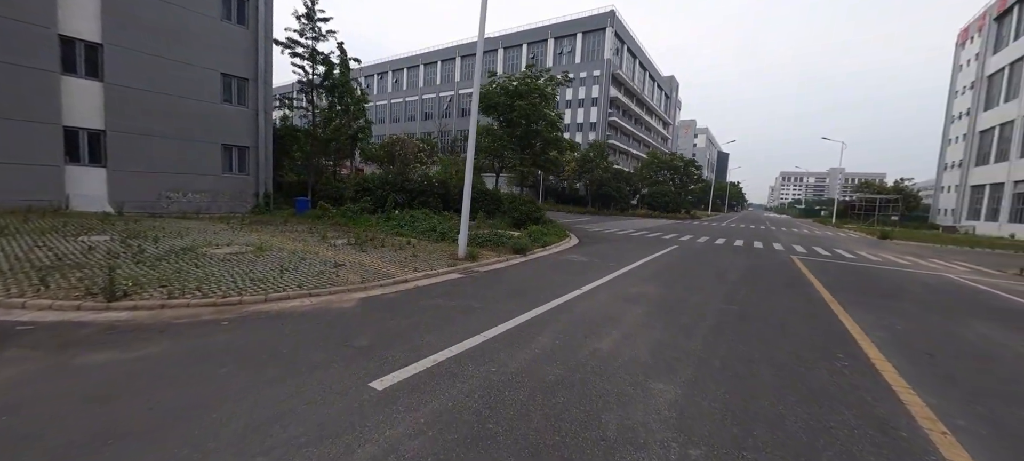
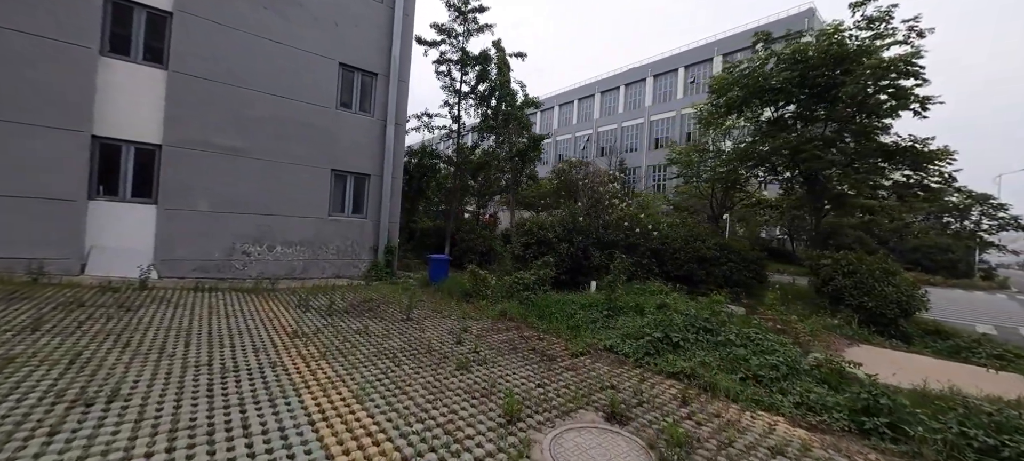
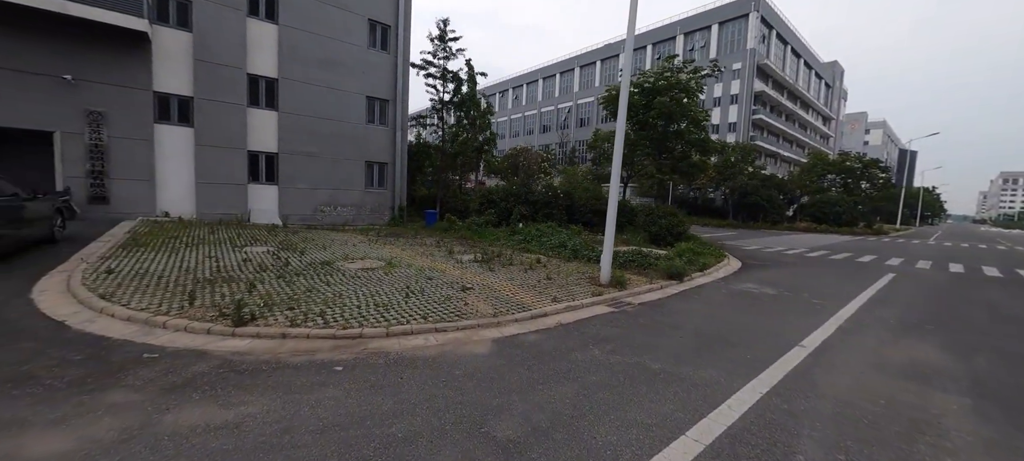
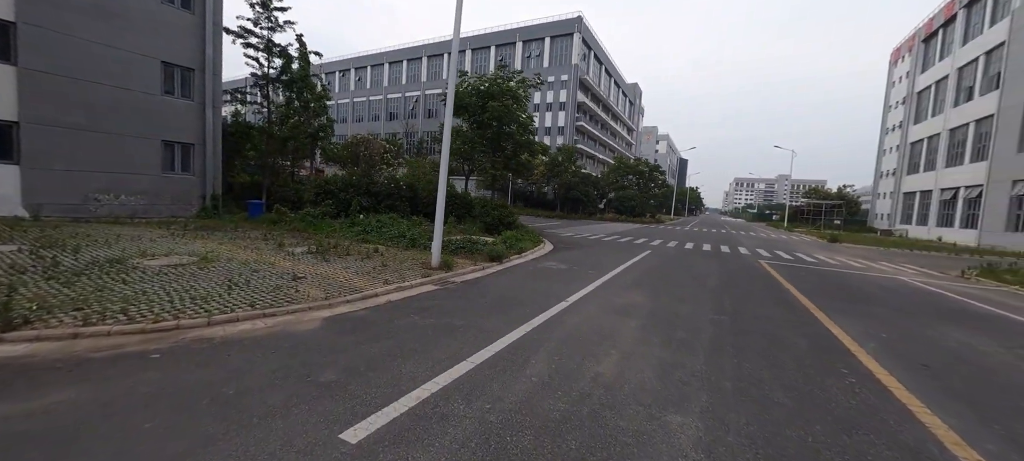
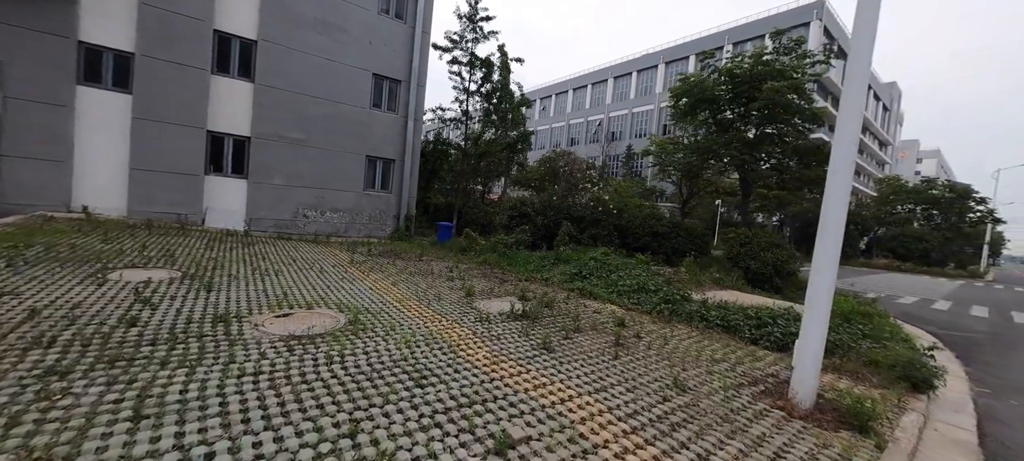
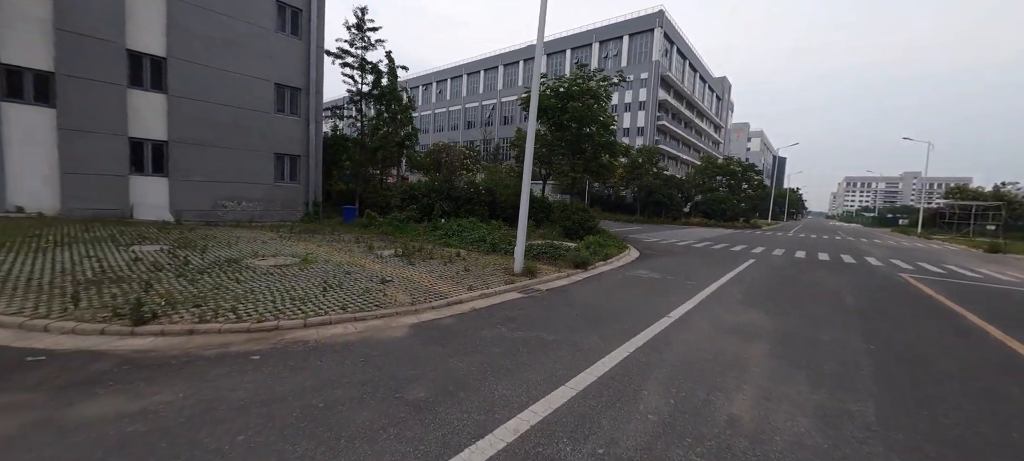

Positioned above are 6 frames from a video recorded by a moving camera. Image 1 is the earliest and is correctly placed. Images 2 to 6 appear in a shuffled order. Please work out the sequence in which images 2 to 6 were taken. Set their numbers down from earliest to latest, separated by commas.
4, 6, 3, 5, 2
